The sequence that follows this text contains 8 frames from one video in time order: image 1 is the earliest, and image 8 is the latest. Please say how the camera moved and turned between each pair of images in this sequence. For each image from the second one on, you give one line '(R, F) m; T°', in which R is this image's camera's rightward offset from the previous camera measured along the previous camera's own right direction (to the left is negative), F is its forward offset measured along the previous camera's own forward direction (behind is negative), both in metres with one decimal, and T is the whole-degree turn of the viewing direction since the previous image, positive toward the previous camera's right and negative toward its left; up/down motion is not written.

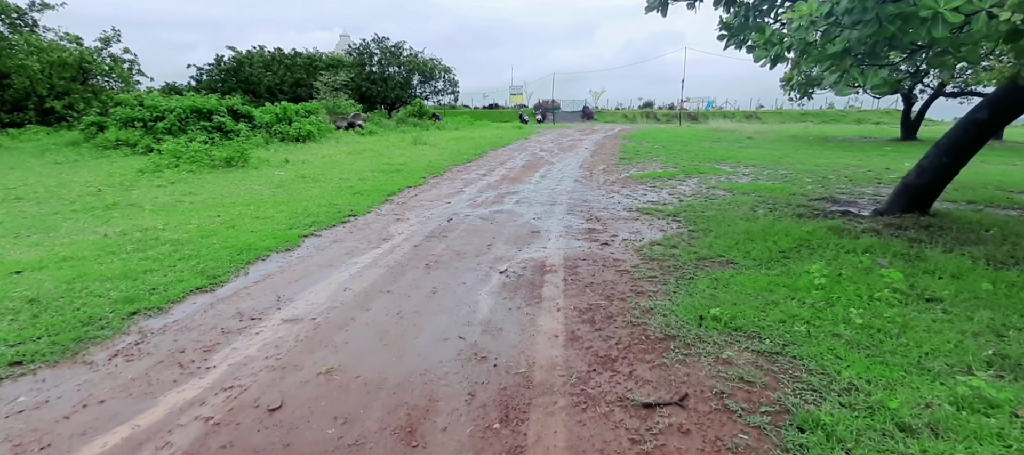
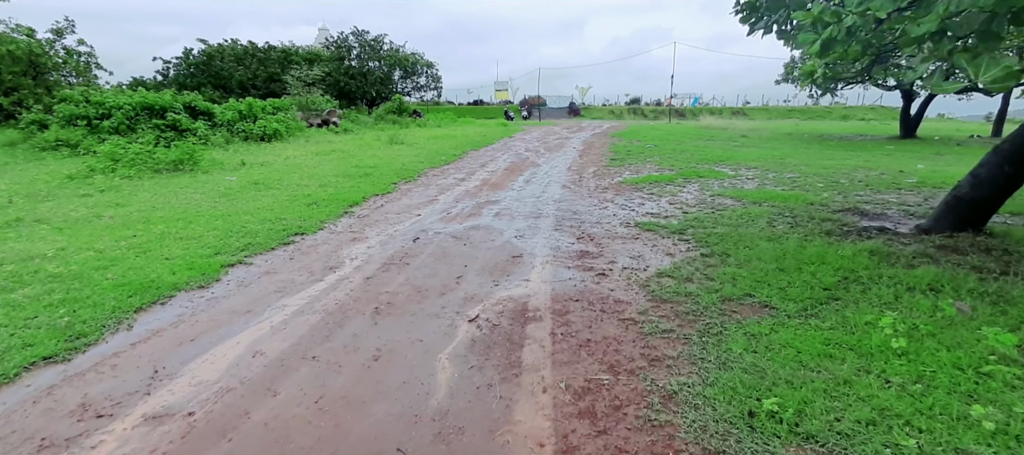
(+0.1, +1.1) m; +1°
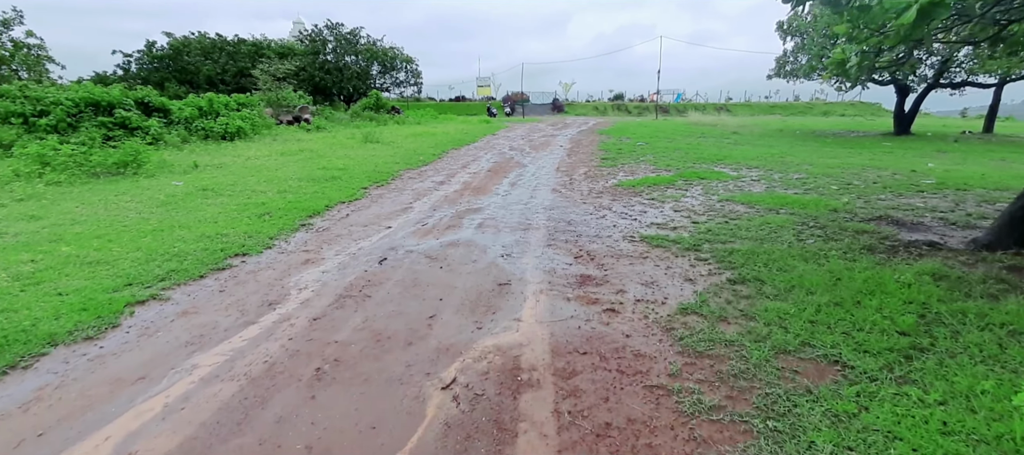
(0.0, +1.0) m; +2°
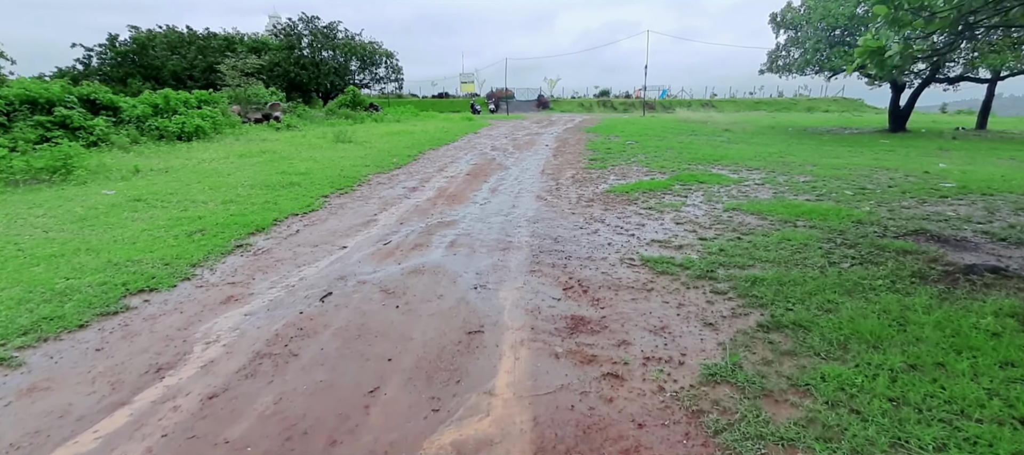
(+0.1, +0.9) m; +2°
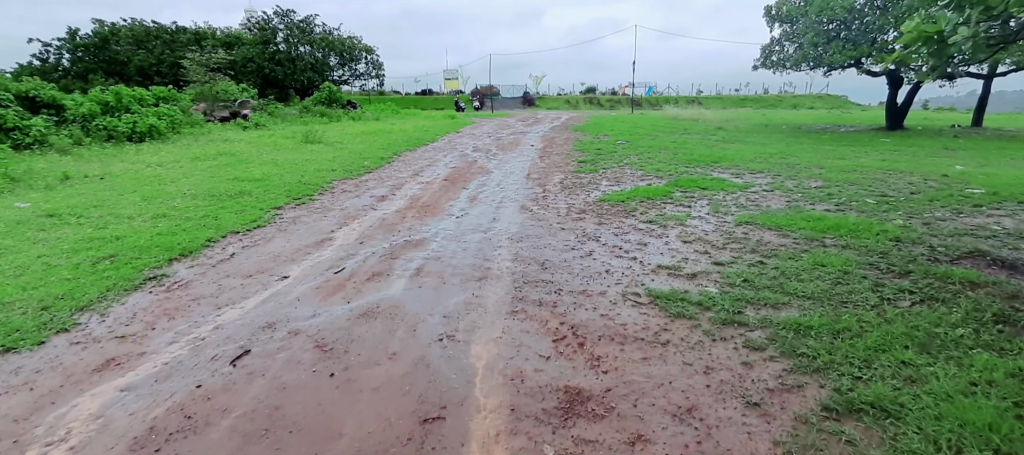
(+0.1, +0.9) m; +1°
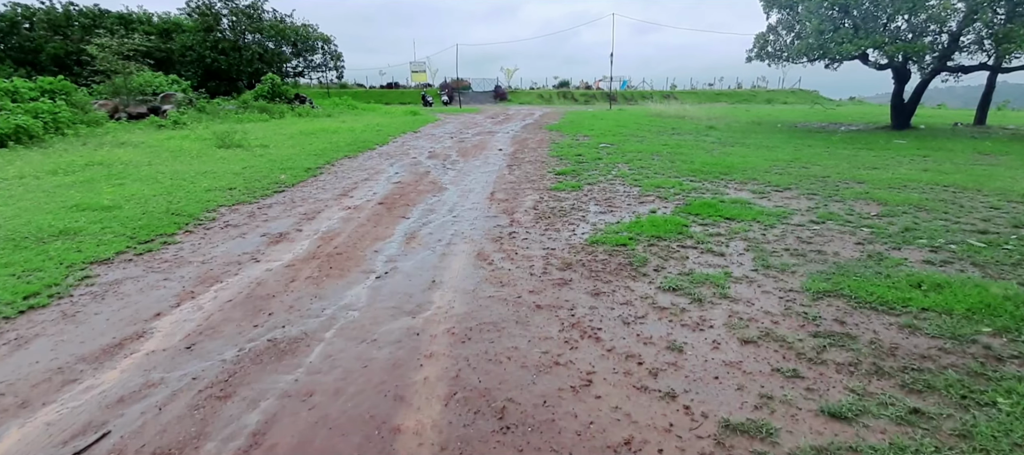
(+0.2, +2.2) m; +3°
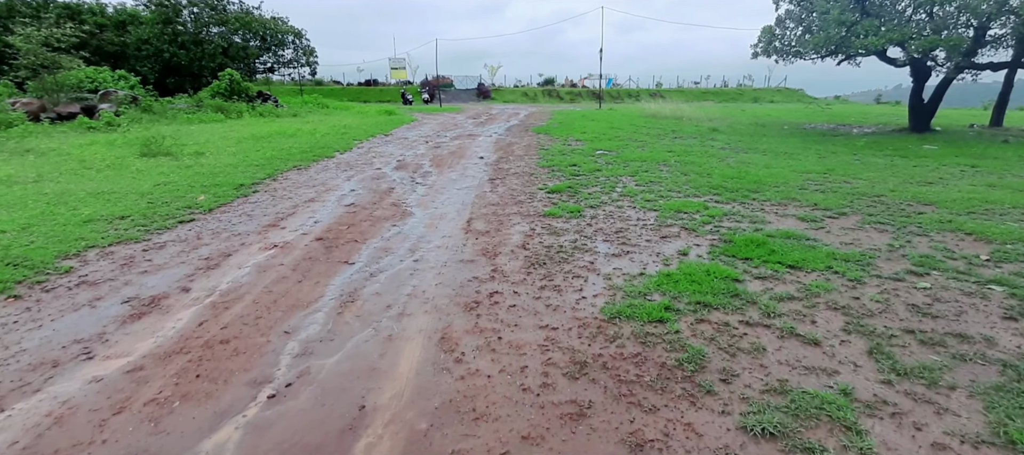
(0.0, +1.6) m; +2°
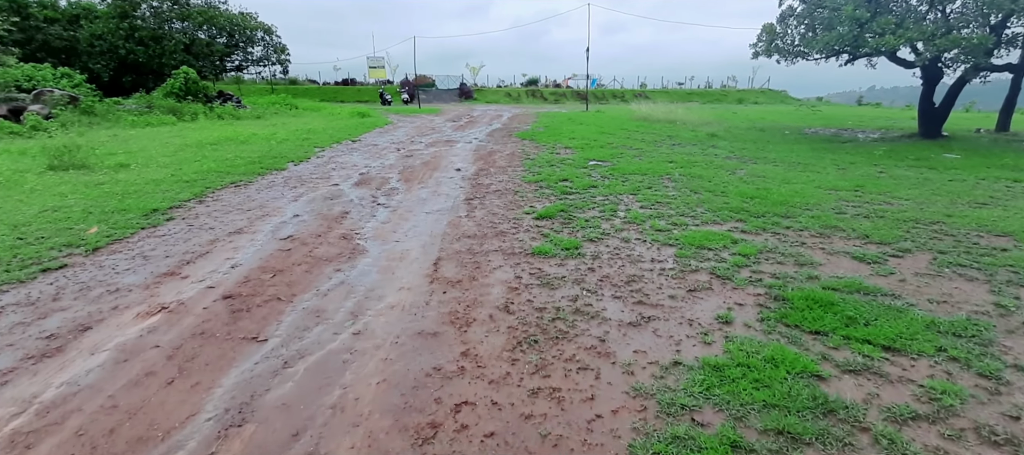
(0.0, +1.3) m; +2°
